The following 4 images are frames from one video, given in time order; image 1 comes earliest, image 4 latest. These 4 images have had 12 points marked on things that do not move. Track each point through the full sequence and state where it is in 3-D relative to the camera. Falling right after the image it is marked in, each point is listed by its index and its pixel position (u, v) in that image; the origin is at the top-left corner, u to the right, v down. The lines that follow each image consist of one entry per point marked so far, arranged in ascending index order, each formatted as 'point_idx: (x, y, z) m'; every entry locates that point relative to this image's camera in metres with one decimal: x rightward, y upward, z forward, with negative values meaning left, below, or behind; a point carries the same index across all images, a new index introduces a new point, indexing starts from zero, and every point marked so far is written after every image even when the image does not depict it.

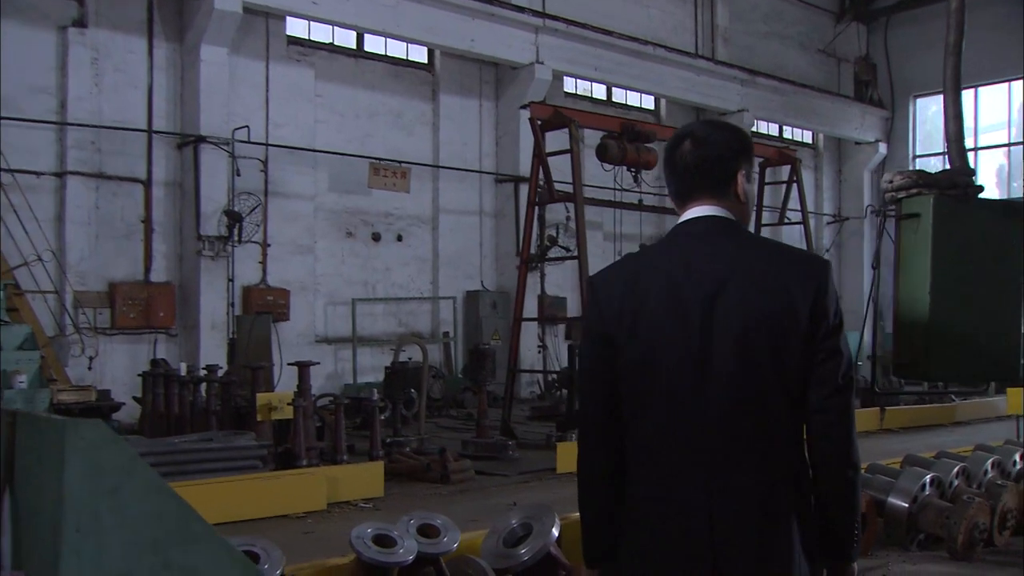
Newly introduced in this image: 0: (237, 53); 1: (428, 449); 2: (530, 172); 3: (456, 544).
0: (-1.4, +1.2, +6.8) m
1: (-0.4, -0.7, +5.6) m
2: (+0.1, +0.5, +5.8) m
3: (-0.2, -0.8, +4.1) m
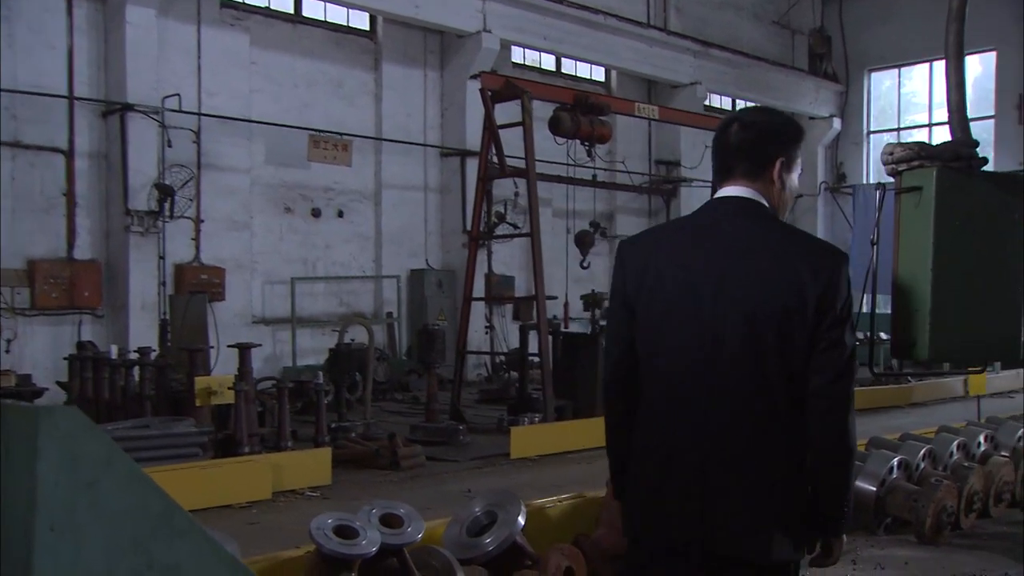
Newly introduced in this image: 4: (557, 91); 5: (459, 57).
0: (-1.7, +1.3, +6.5) m
1: (-0.5, -0.6, +5.3) m
2: (-0.1, +0.6, +5.5) m
3: (-0.3, -0.7, +3.8) m
4: (+0.2, +0.8, +5.6) m
5: (-0.3, +1.4, +8.2) m
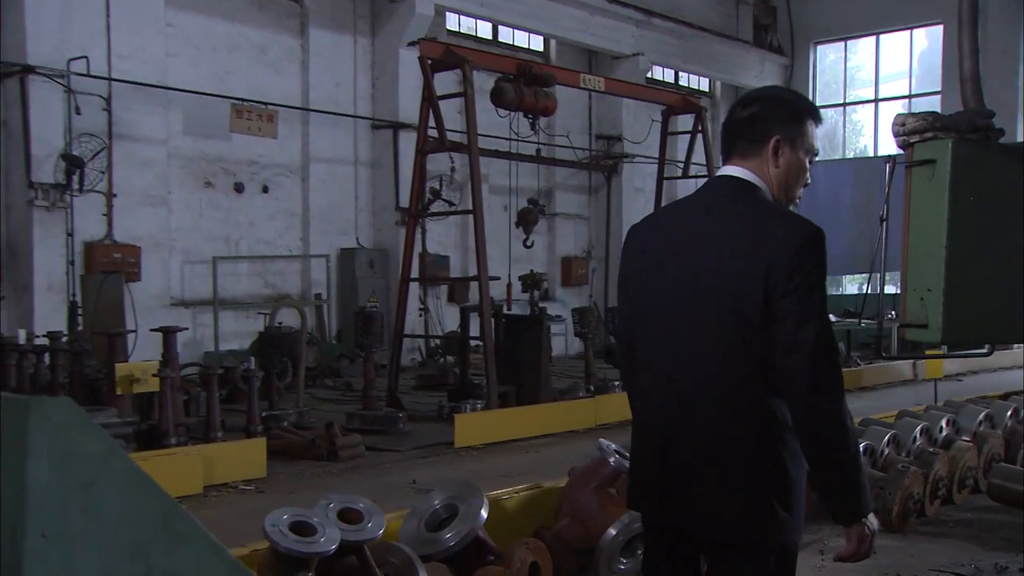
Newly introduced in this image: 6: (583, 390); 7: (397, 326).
0: (-2.0, +1.4, +6.0) m
1: (-0.8, -0.5, +4.9) m
2: (-0.4, +0.7, +5.2) m
3: (-0.3, -0.6, +3.5) m
4: (0.0, +0.9, +5.3) m
5: (-0.8, +1.5, +7.8) m
6: (+0.3, -0.4, +5.4) m
7: (-0.4, -0.1, +5.2) m
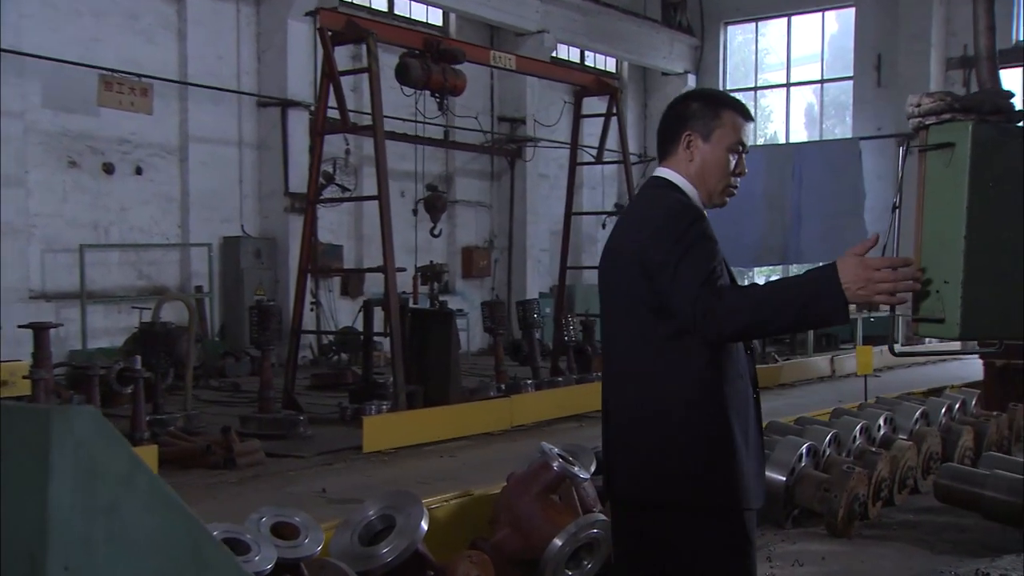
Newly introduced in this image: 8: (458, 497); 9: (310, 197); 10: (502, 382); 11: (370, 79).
0: (-2.4, +1.4, +5.3) m
1: (-1.0, -0.5, +4.4) m
2: (-0.7, +0.7, +4.7) m
3: (-0.4, -0.6, +3.0) m
4: (-0.4, +0.9, +4.8) m
5: (-1.5, +1.5, +7.3) m
6: (-0.1, -0.4, +5.0) m
7: (-0.8, -0.1, +4.7) m
8: (-0.1, -0.6, +3.8) m
9: (-0.7, +0.3, +4.8) m
10: (0.0, -0.4, +5.1) m
11: (-0.5, +0.8, +4.8) m
